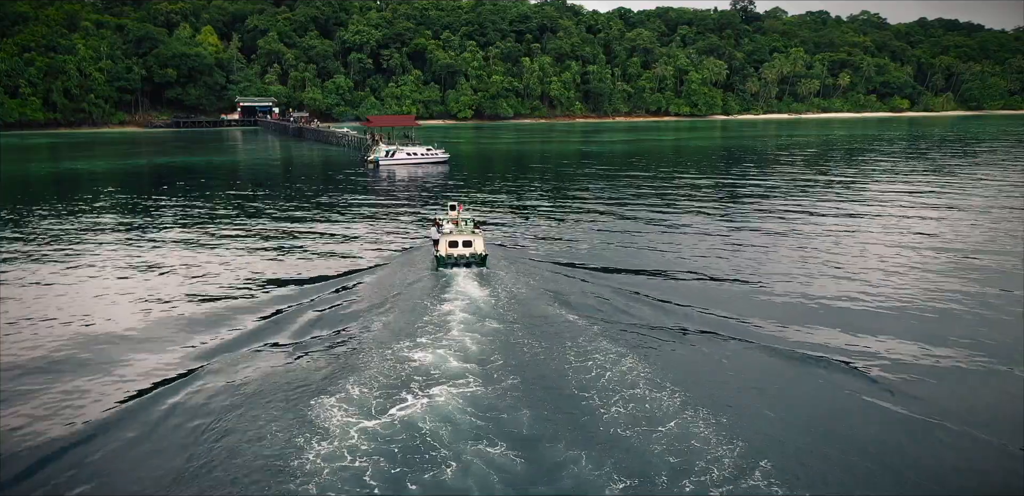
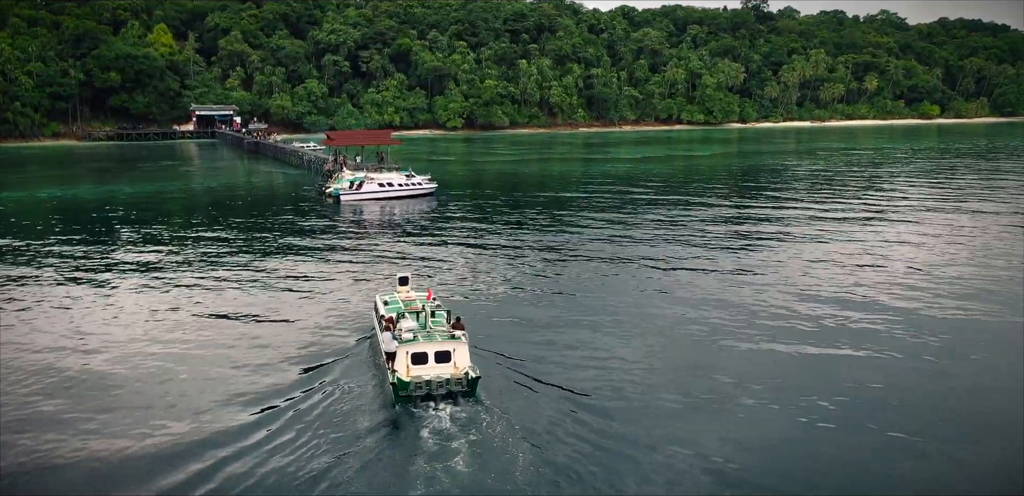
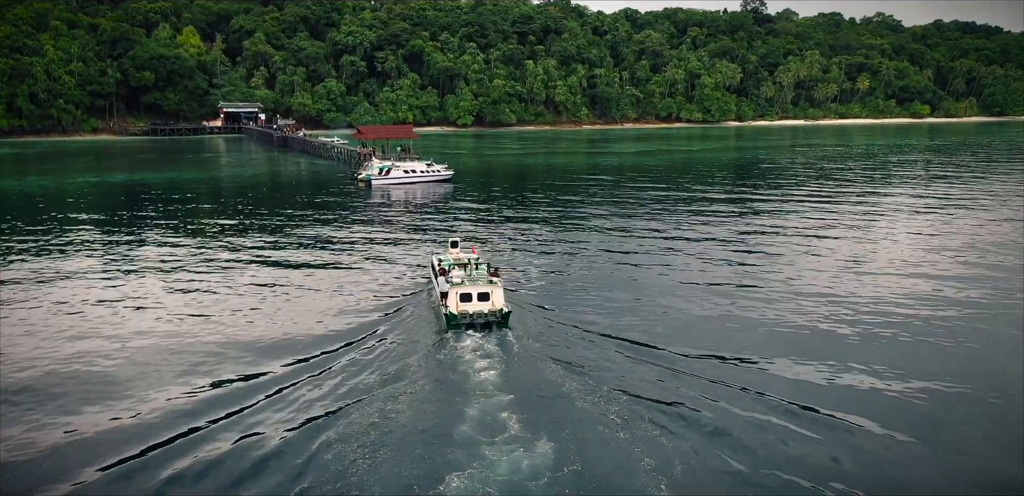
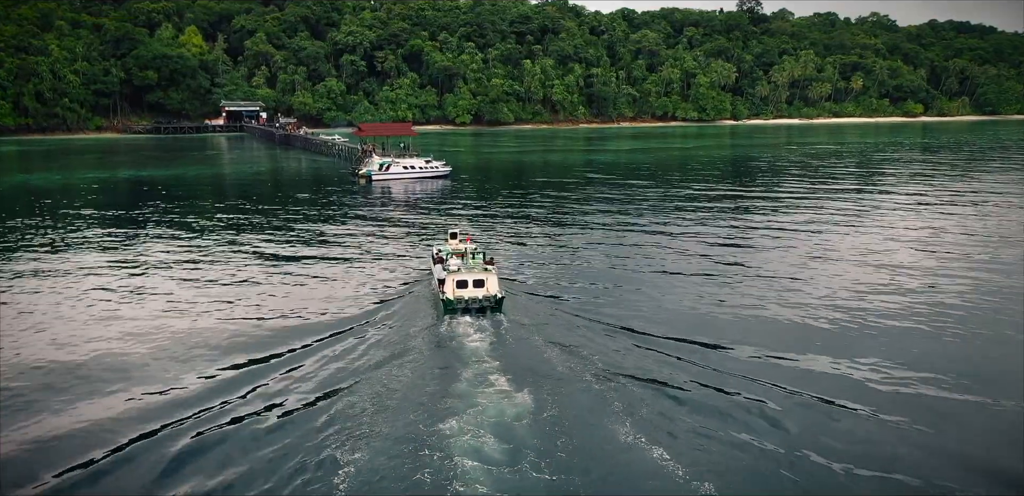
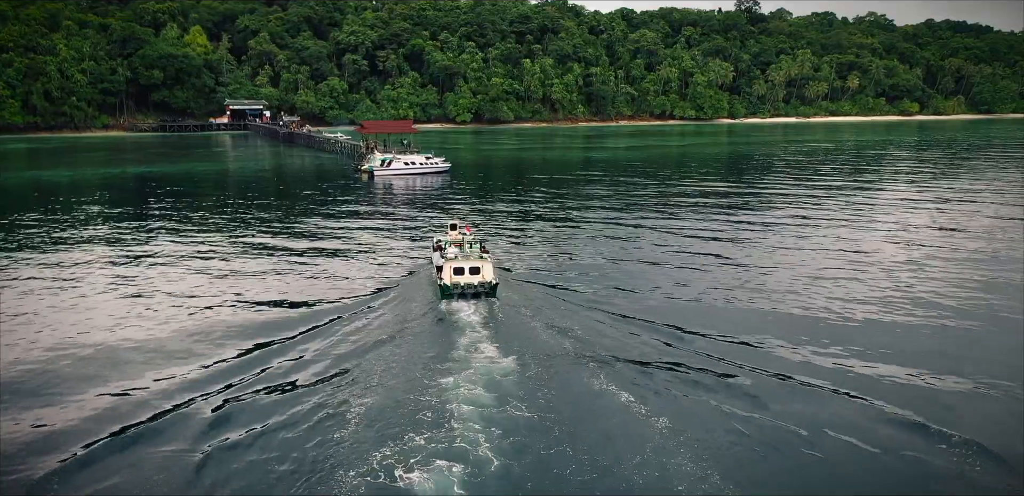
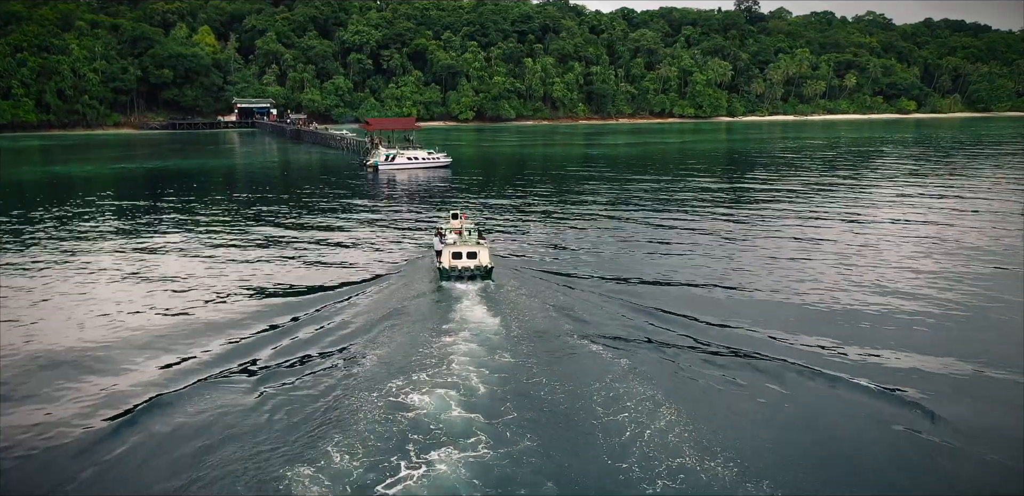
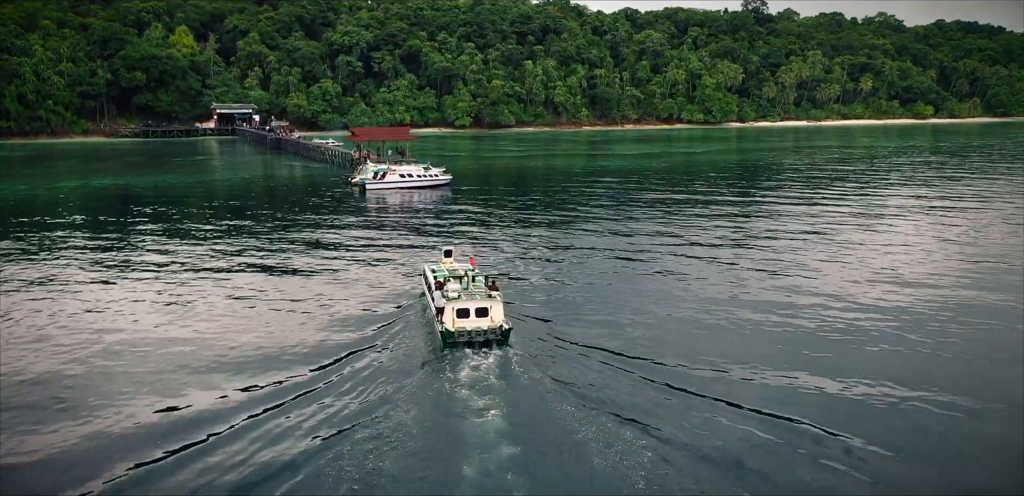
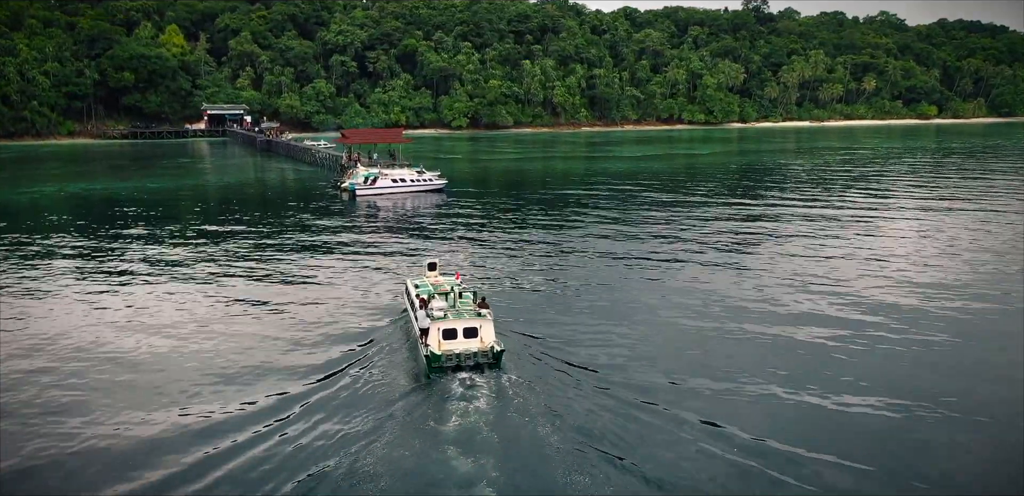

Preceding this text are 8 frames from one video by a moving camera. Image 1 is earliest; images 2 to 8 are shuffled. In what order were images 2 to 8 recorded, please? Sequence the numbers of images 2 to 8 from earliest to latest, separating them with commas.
6, 5, 4, 3, 7, 8, 2
